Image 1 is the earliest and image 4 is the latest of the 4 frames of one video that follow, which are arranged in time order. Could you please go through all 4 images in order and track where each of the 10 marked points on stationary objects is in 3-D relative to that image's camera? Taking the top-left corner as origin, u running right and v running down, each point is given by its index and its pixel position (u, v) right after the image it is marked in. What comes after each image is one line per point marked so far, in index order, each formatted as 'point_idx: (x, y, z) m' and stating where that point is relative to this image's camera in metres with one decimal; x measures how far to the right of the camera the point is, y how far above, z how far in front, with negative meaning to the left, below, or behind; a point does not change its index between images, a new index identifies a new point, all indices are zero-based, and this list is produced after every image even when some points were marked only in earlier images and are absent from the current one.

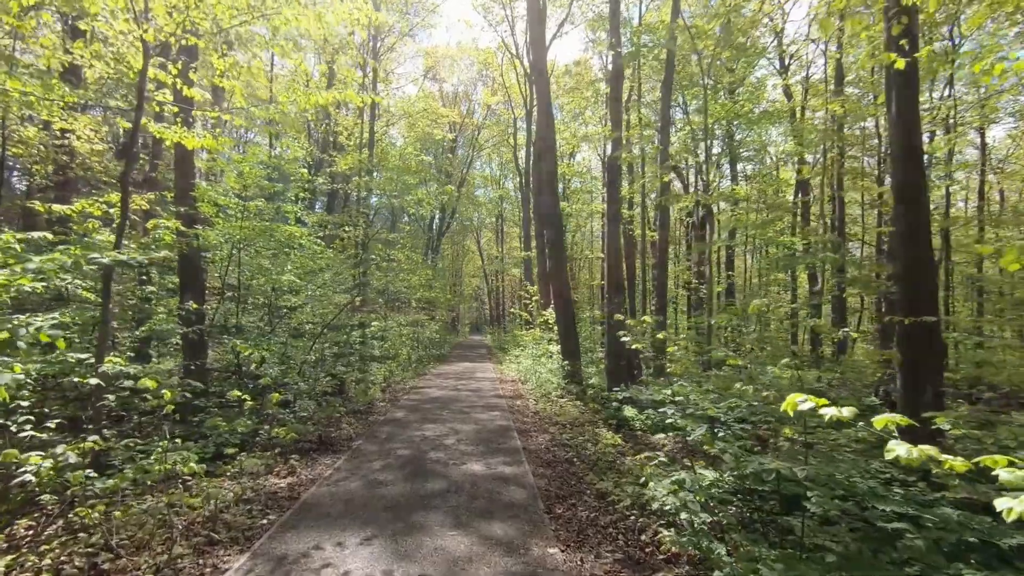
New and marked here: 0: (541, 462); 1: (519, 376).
0: (+0.3, -1.7, +4.9) m
1: (+0.2, -2.2, +12.5) m
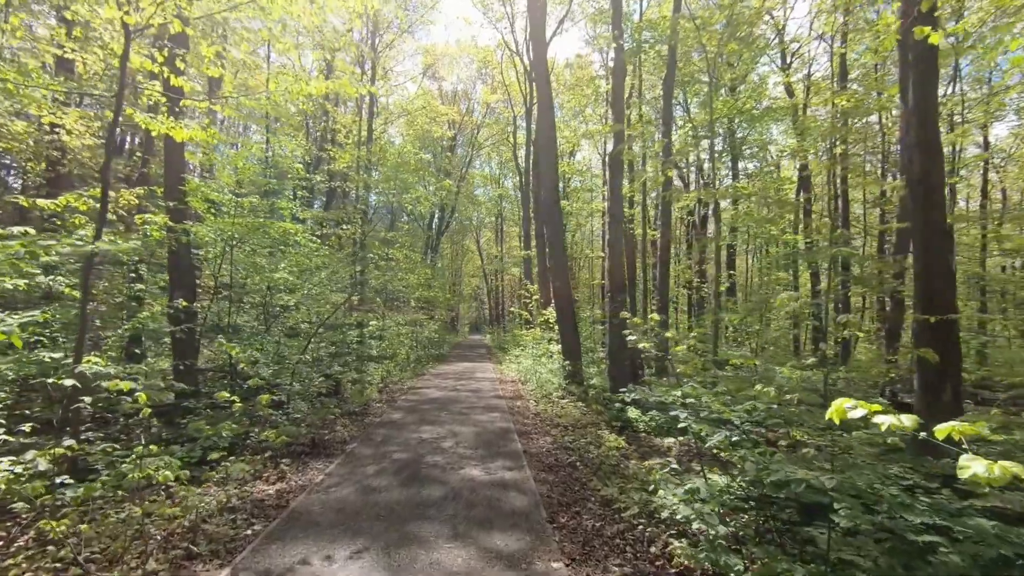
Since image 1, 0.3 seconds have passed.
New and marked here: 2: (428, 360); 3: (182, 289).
0: (+0.3, -1.7, +4.7) m
1: (+0.2, -2.2, +12.3) m
2: (-3.0, -2.6, +17.7) m
3: (-4.4, 0.0, +6.7) m
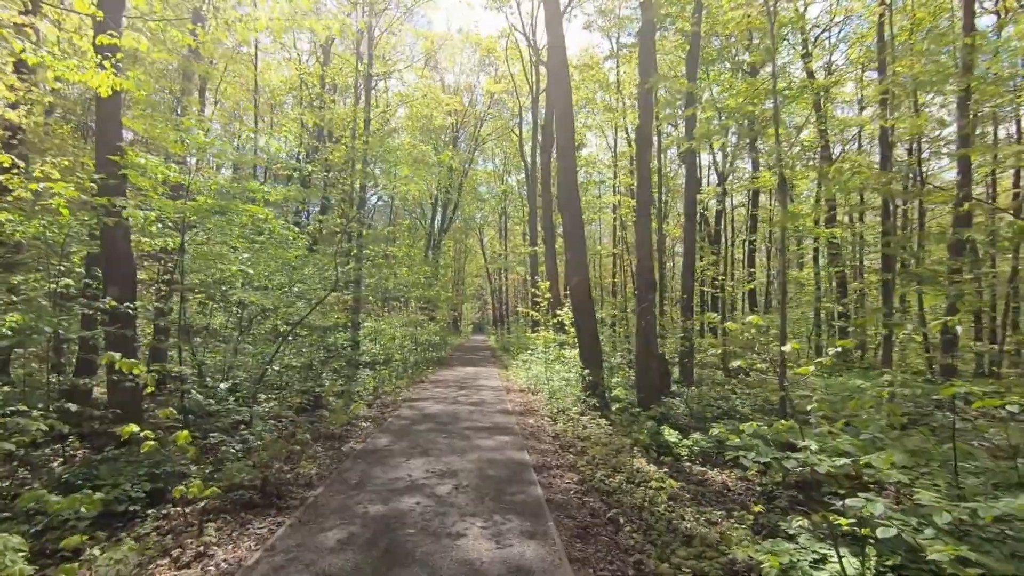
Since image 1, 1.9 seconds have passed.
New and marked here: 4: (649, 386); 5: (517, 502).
0: (+0.4, -1.6, +3.4) m
1: (+0.4, -2.1, +11.0) m
2: (-2.8, -2.5, +16.4) m
3: (-4.3, 0.0, +5.4) m
4: (+2.1, -1.5, +7.8) m
5: (0.0, -1.6, +3.8) m
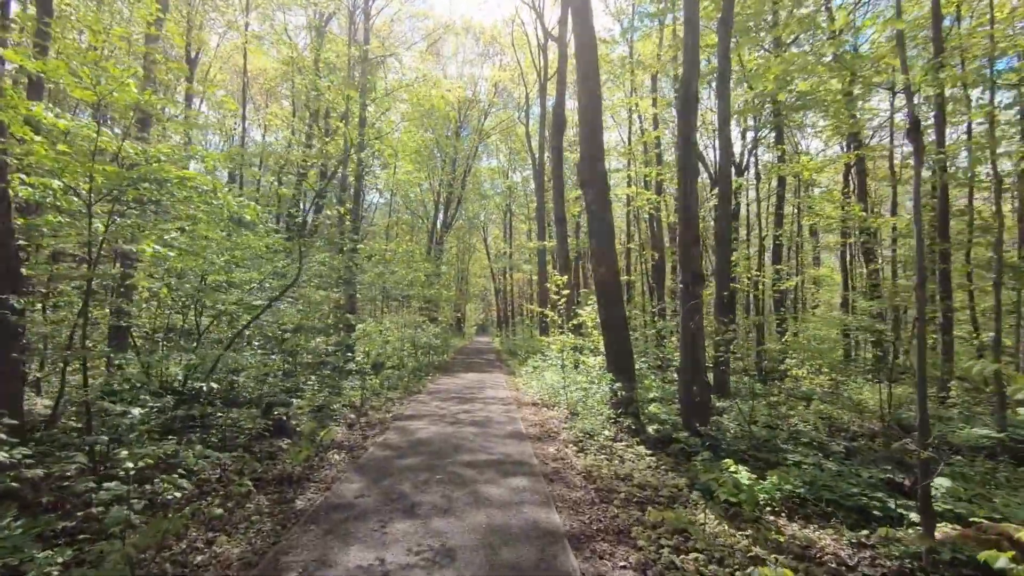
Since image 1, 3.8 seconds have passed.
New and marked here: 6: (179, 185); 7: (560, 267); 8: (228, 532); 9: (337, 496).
0: (+0.6, -1.5, +1.9) m
1: (+0.6, -2.1, +9.5) m
2: (-2.5, -2.4, +14.9) m
3: (-4.1, +0.1, +4.0) m
4: (+2.3, -1.5, +6.3) m
5: (+0.2, -1.5, +2.3) m
6: (-3.6, +1.1, +5.5) m
7: (+1.3, +0.6, +13.6) m
8: (-1.8, -1.5, +3.2) m
9: (-1.3, -1.6, +3.8) m
